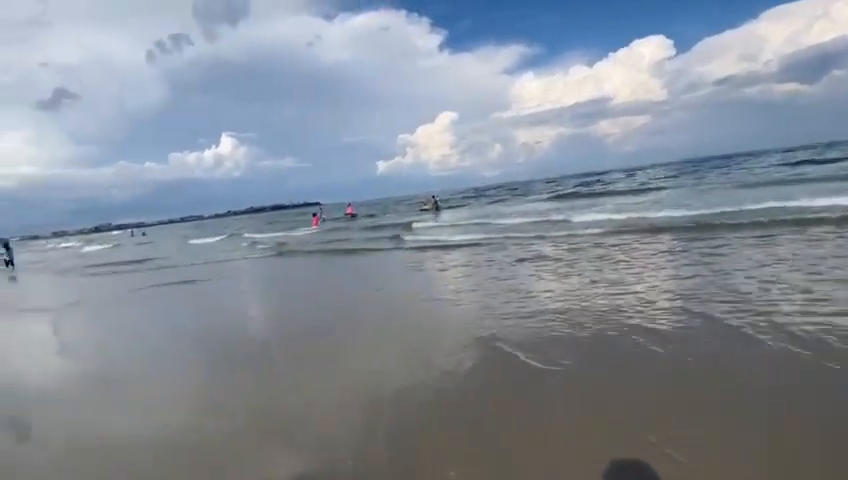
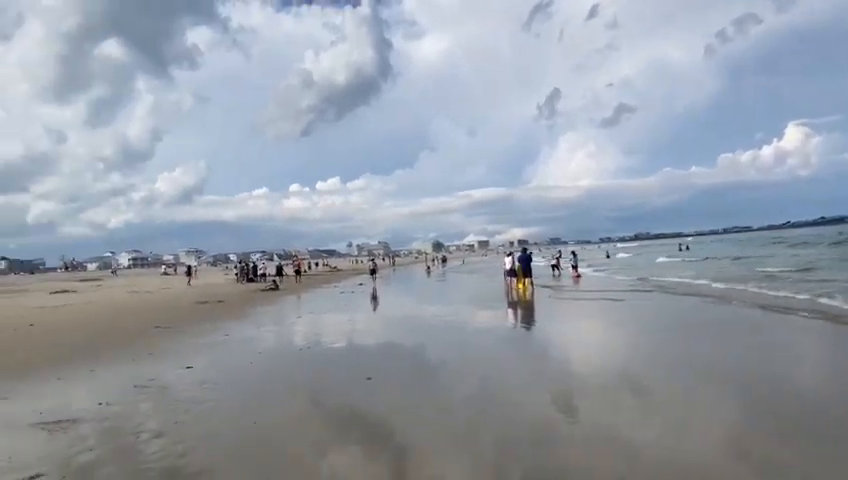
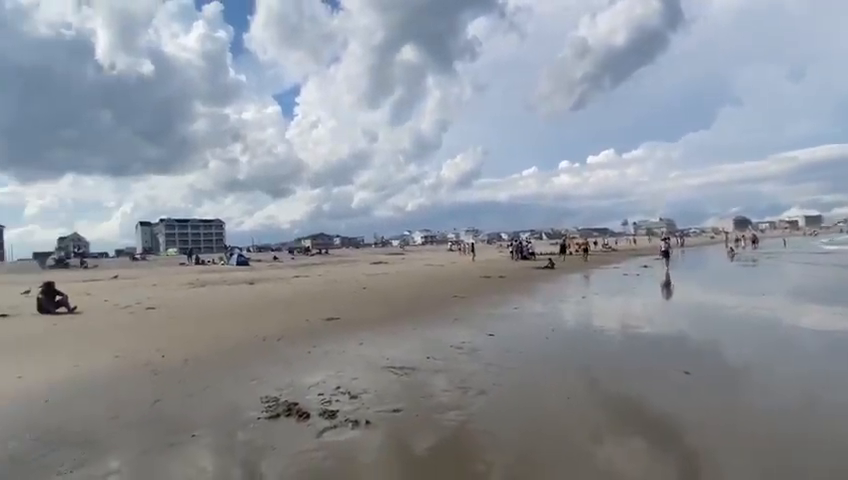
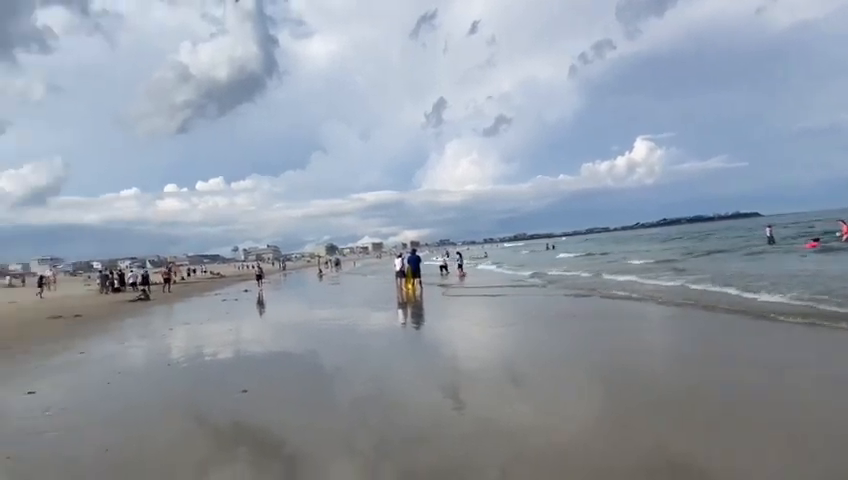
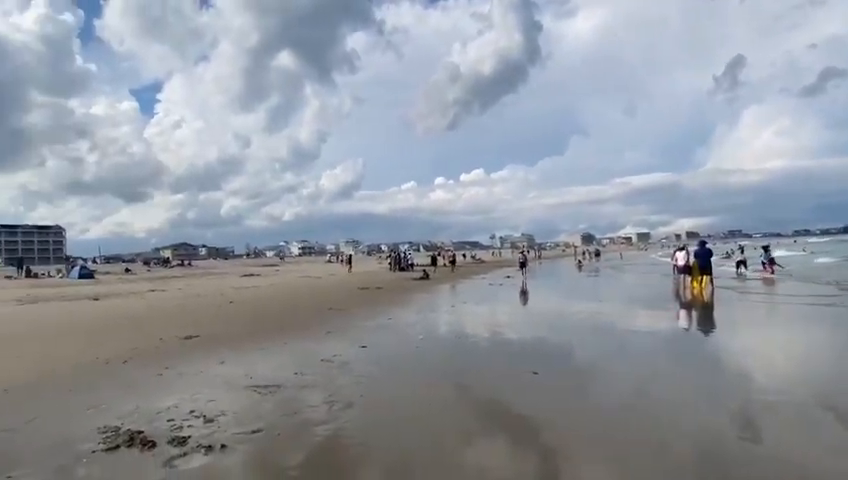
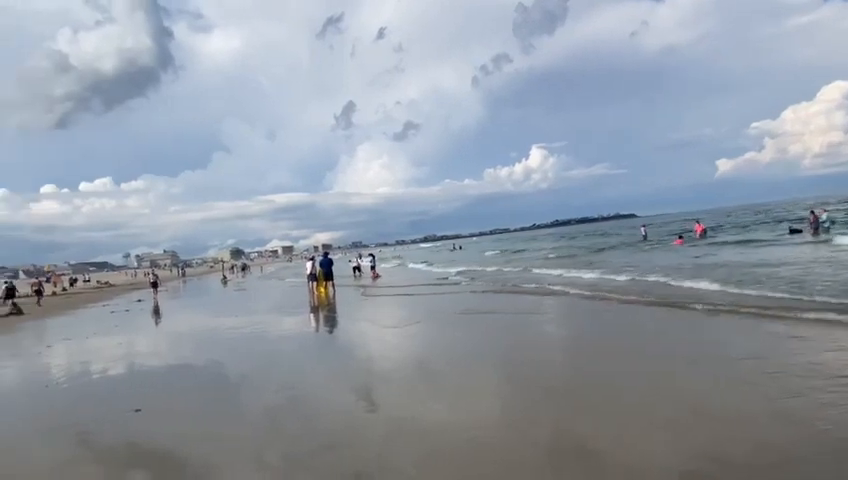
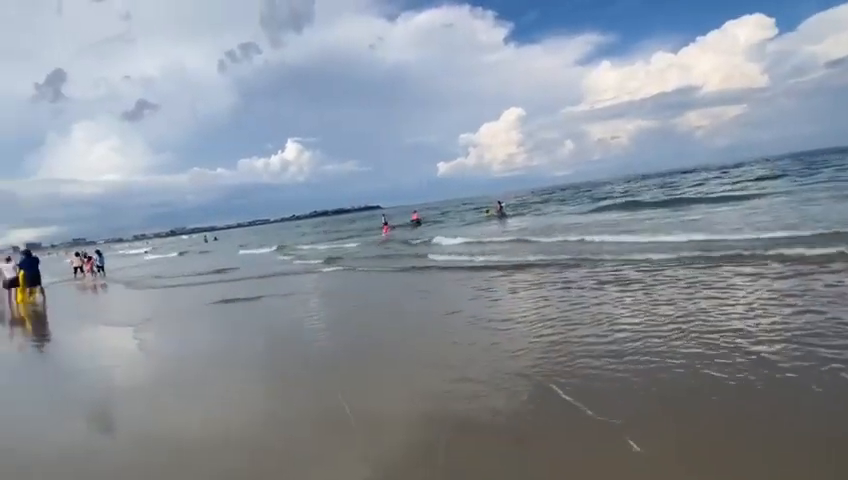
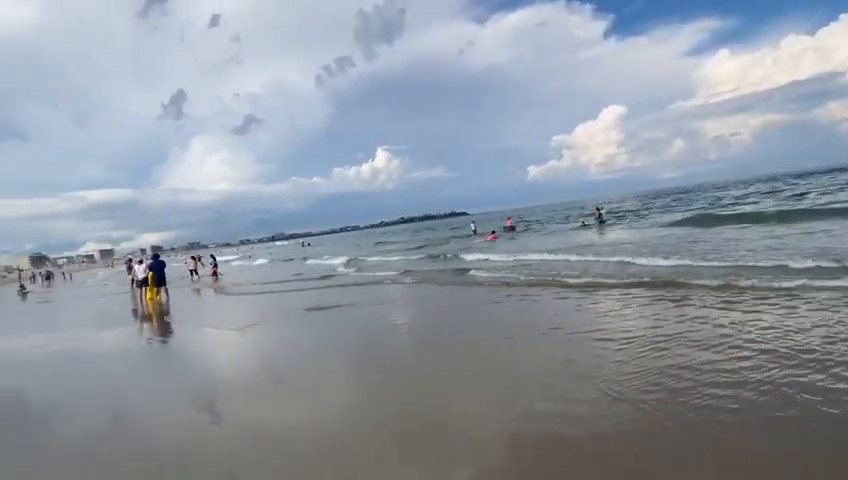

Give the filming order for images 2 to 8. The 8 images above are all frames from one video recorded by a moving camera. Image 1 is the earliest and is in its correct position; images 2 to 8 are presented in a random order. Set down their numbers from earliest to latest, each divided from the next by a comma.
7, 8, 6, 4, 2, 5, 3
